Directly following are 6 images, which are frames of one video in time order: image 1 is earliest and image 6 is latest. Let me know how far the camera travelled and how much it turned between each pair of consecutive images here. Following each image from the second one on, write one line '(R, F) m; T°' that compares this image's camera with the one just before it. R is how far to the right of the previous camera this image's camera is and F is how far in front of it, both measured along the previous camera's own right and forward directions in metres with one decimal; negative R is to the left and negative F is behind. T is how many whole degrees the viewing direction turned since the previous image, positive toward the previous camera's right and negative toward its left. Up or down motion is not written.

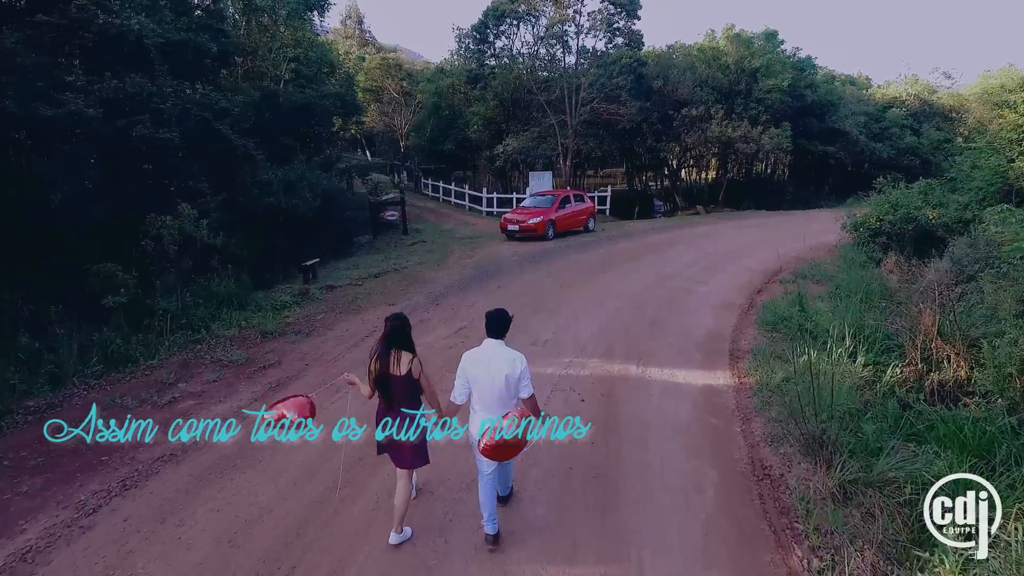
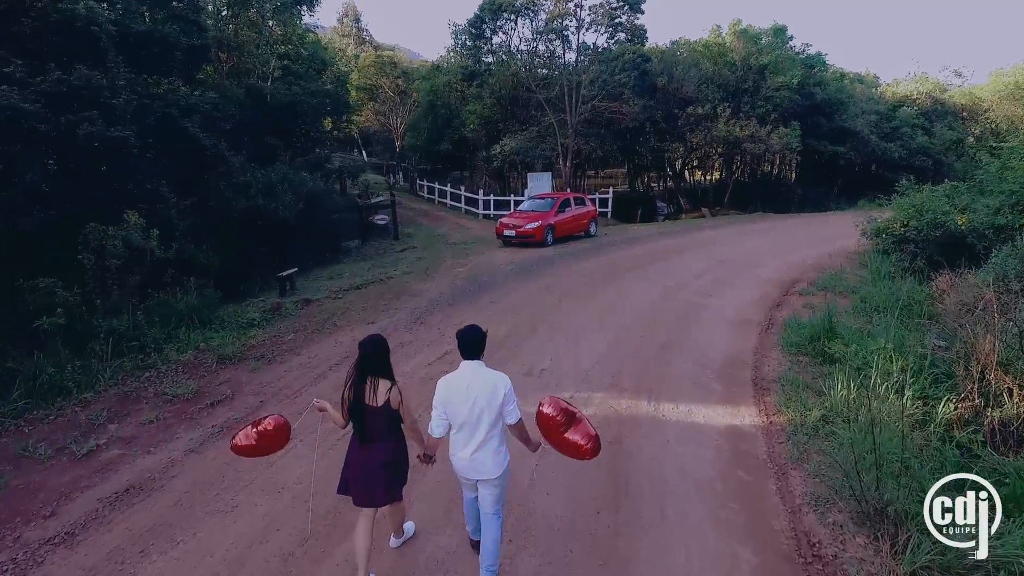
(+0.1, +1.0) m; 0°
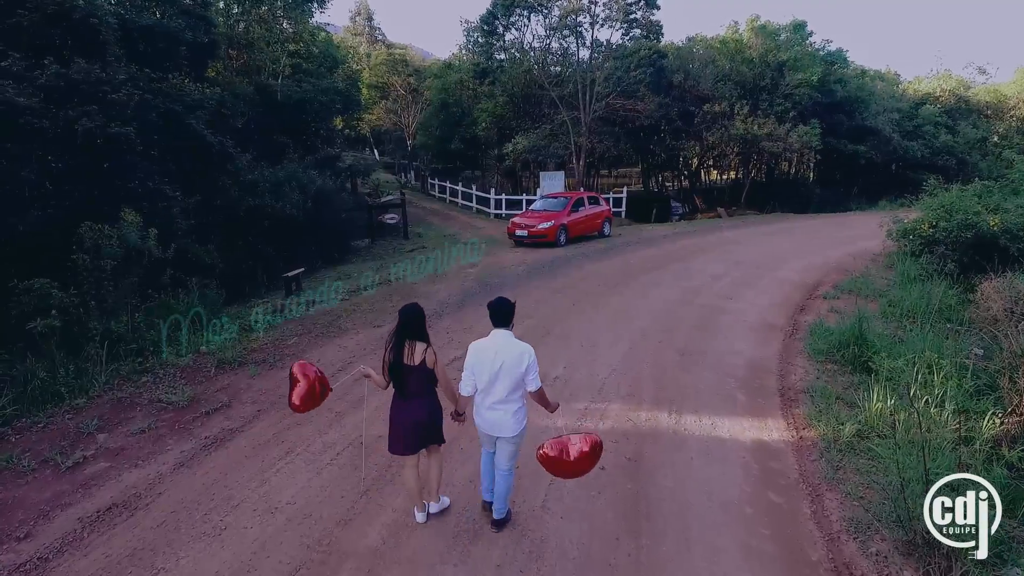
(0.0, +0.4) m; -1°
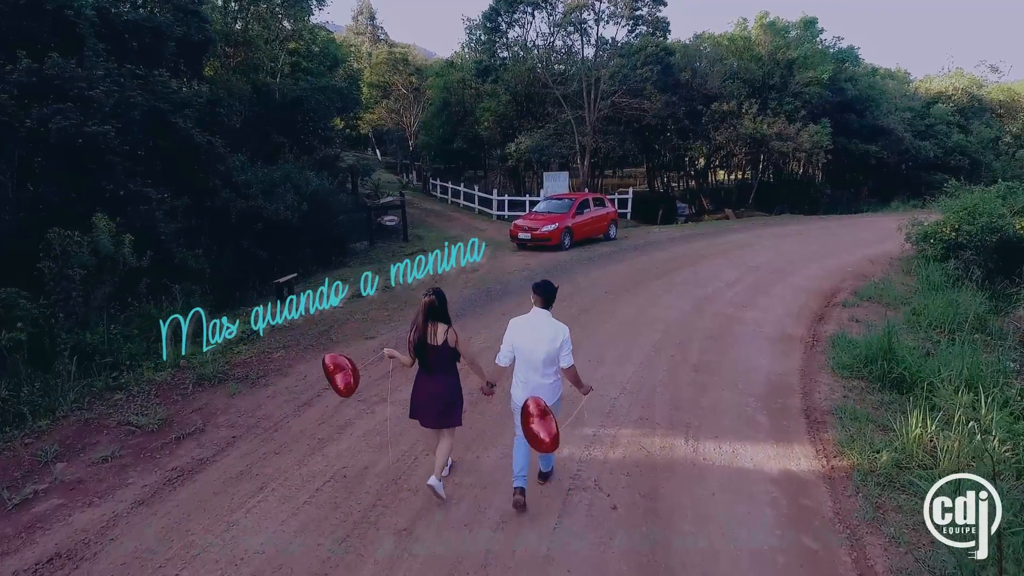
(0.0, +0.5) m; 0°
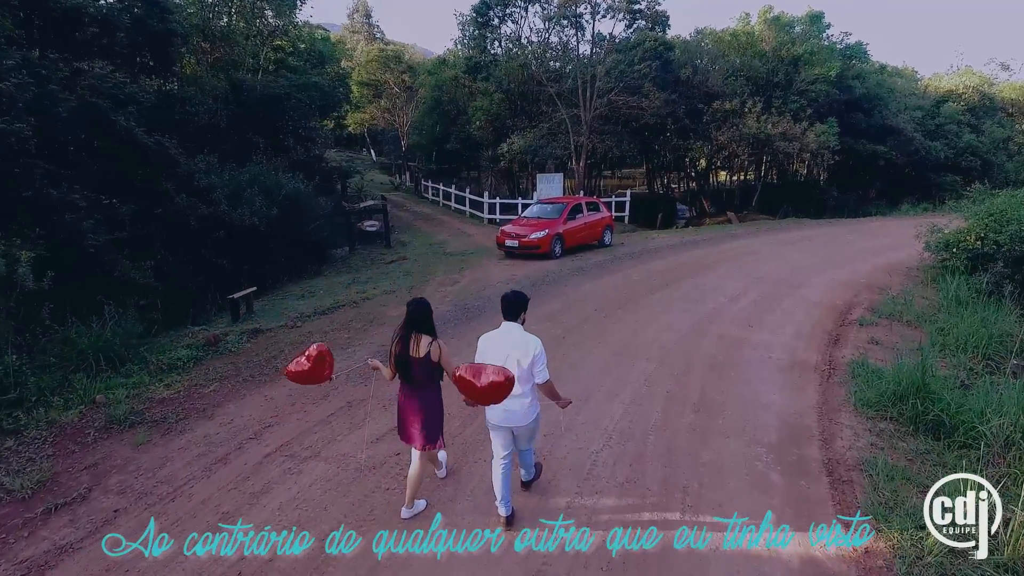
(+0.3, +1.0) m; 0°
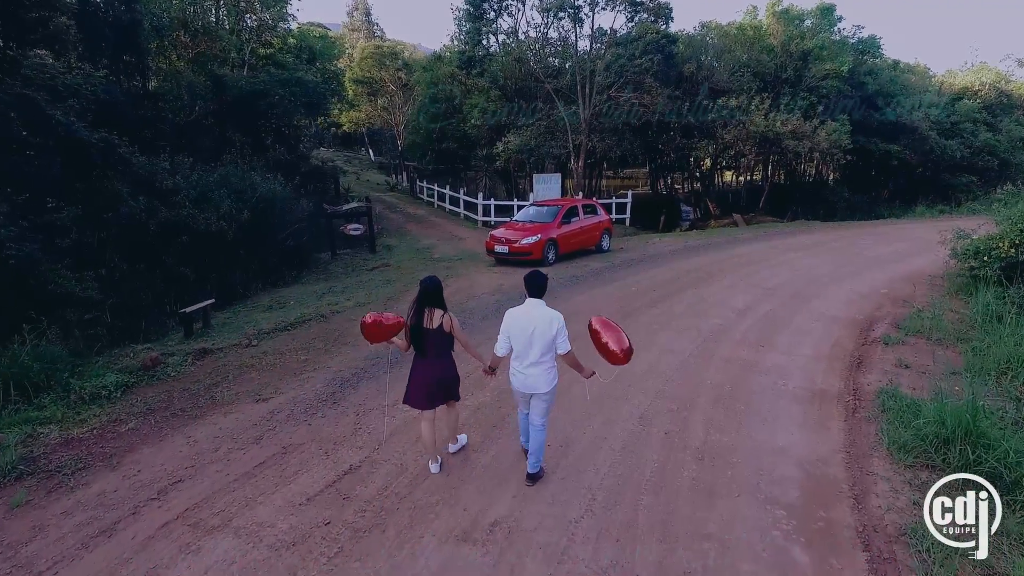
(+0.3, +0.9) m; 0°
